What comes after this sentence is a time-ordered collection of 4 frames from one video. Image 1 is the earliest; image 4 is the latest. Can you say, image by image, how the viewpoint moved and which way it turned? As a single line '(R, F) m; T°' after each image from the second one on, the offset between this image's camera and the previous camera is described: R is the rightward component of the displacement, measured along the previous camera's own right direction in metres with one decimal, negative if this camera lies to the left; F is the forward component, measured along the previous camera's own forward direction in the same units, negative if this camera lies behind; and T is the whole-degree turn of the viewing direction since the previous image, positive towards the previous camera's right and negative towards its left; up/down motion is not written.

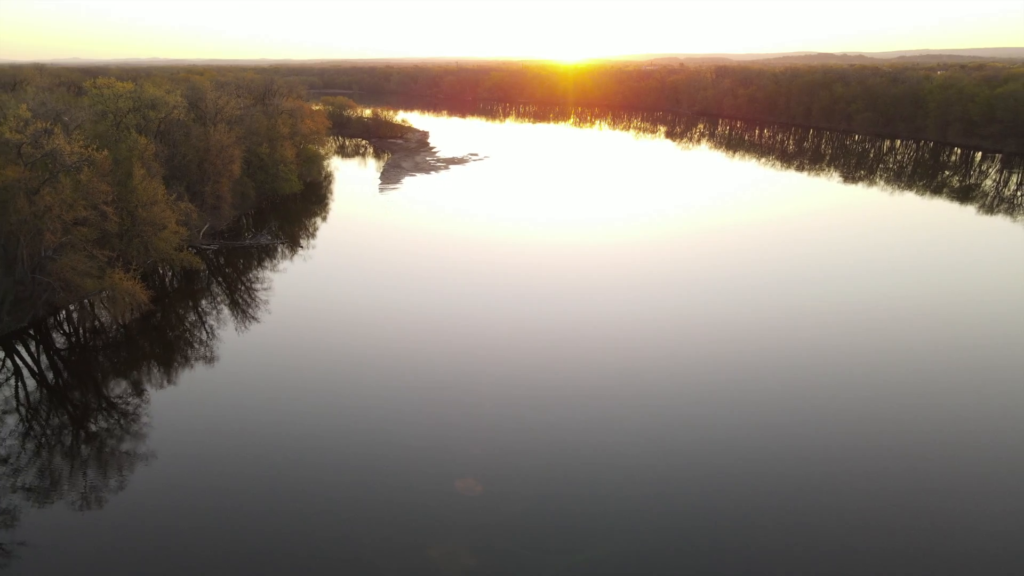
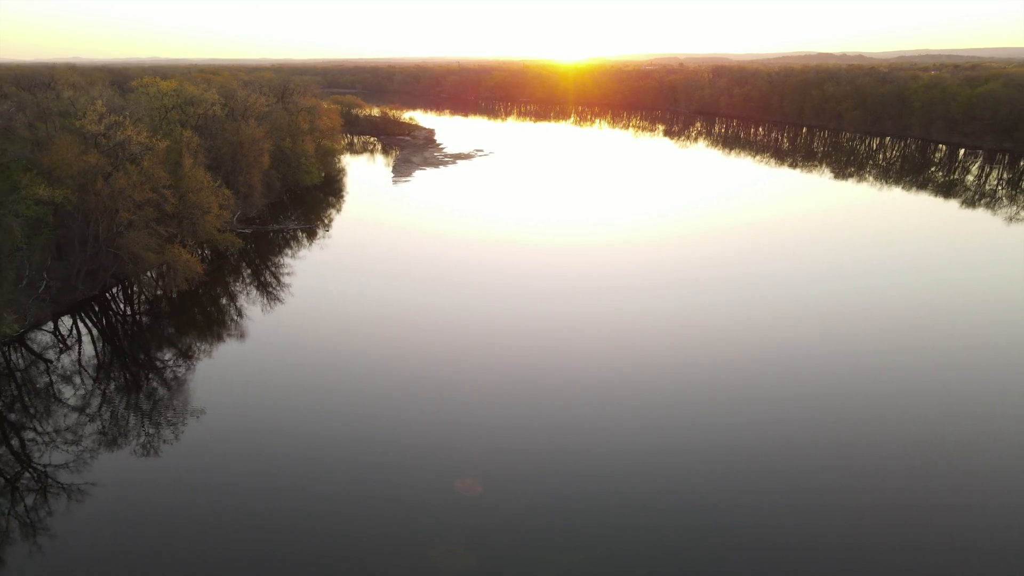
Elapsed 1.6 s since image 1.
(-0.4, -2.9) m; 0°
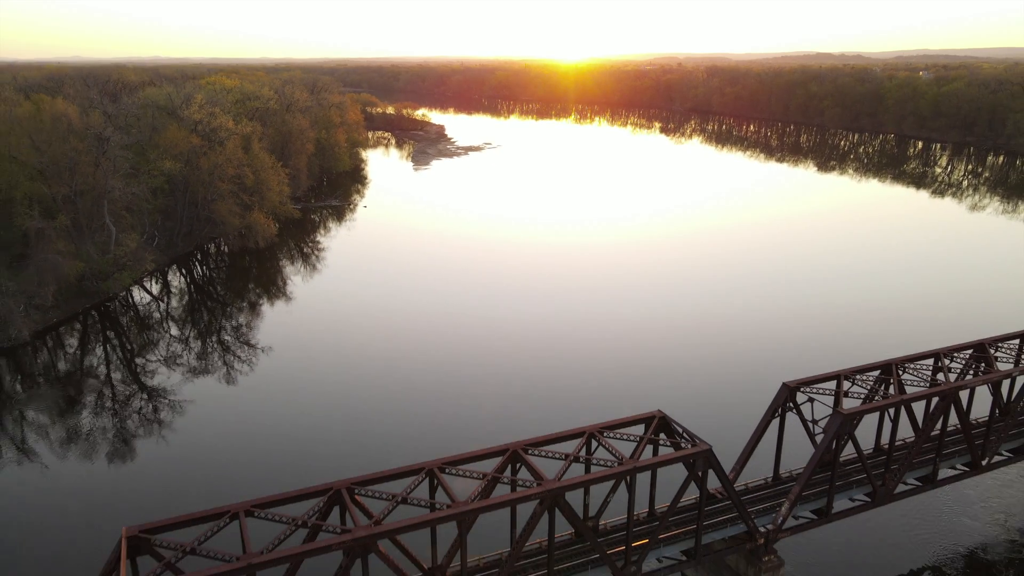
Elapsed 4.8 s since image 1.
(-0.6, -5.7) m; 0°
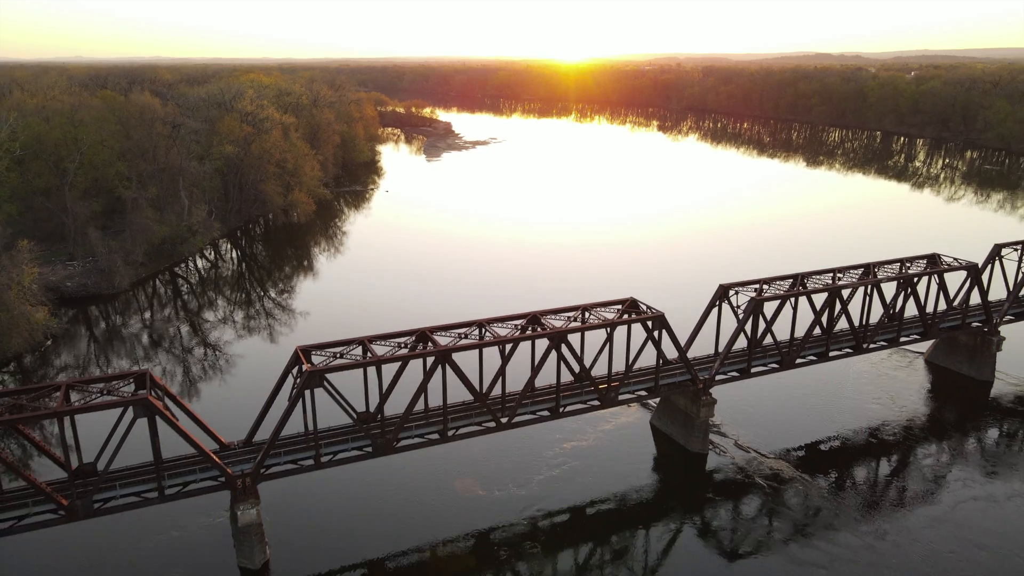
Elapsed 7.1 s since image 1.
(-0.4, -4.3) m; 0°
